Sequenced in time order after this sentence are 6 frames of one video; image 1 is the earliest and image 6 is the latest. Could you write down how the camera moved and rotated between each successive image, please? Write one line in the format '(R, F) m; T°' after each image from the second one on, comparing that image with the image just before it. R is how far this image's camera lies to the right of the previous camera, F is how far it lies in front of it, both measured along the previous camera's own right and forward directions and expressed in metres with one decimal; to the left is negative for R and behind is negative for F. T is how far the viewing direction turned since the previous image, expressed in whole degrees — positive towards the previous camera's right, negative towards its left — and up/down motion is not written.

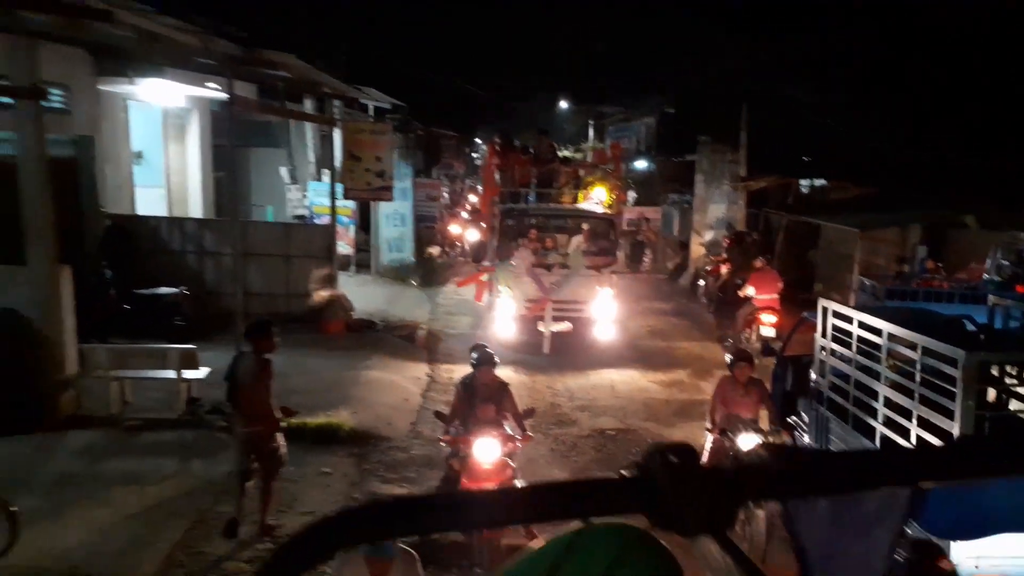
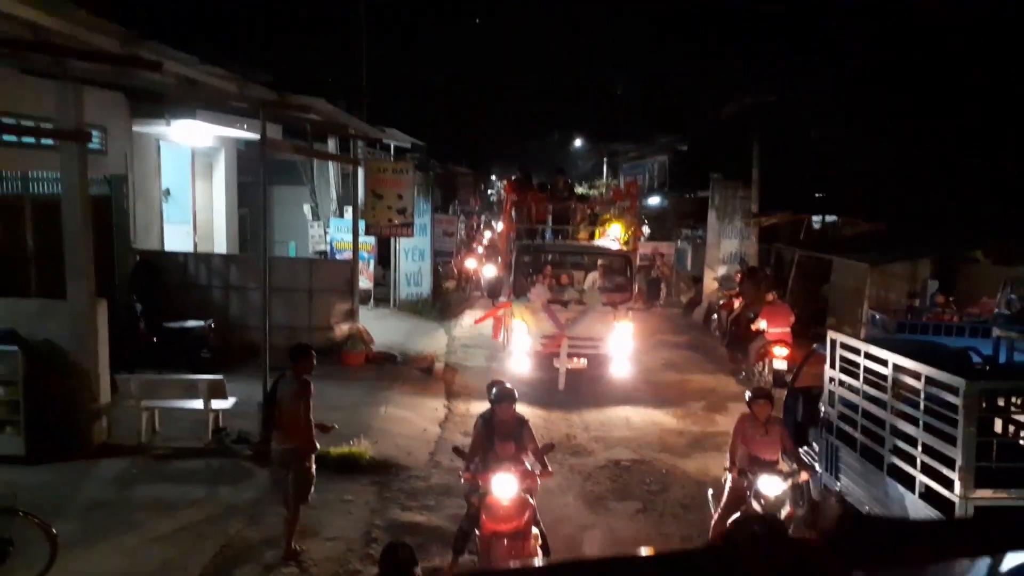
(0.0, -0.2) m; -1°
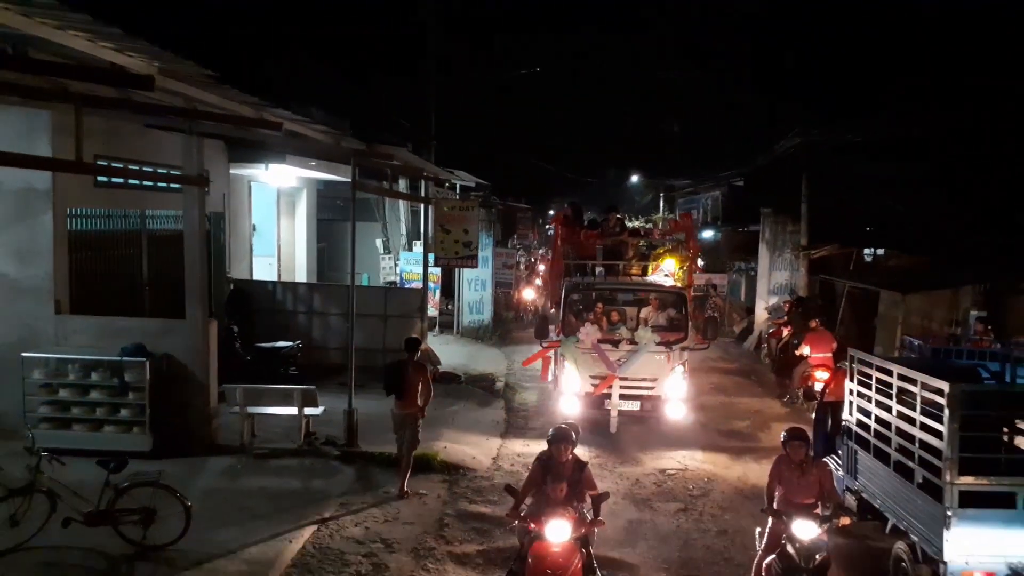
(0.0, -1.0) m; -4°
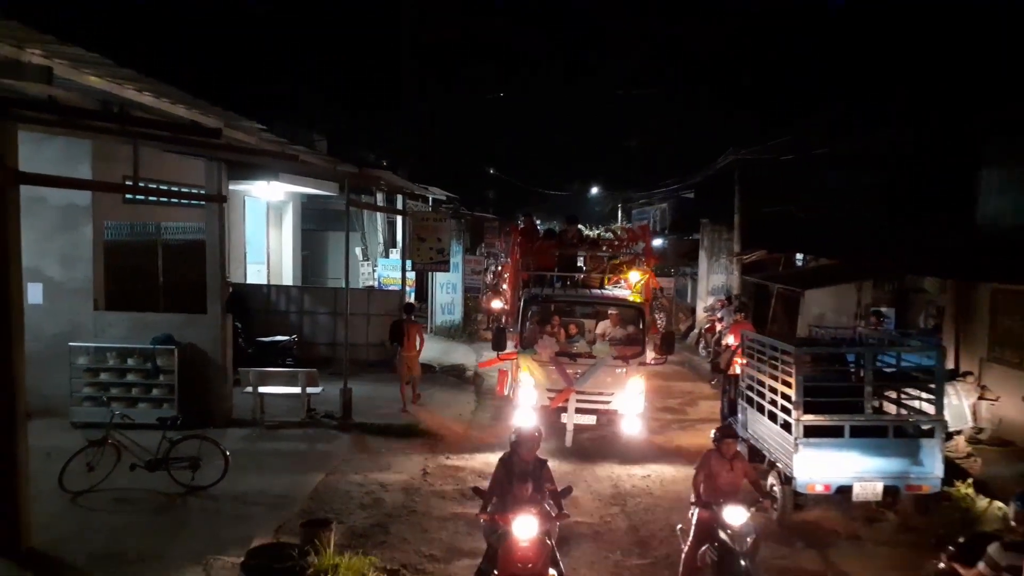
(0.0, -1.9) m; +2°
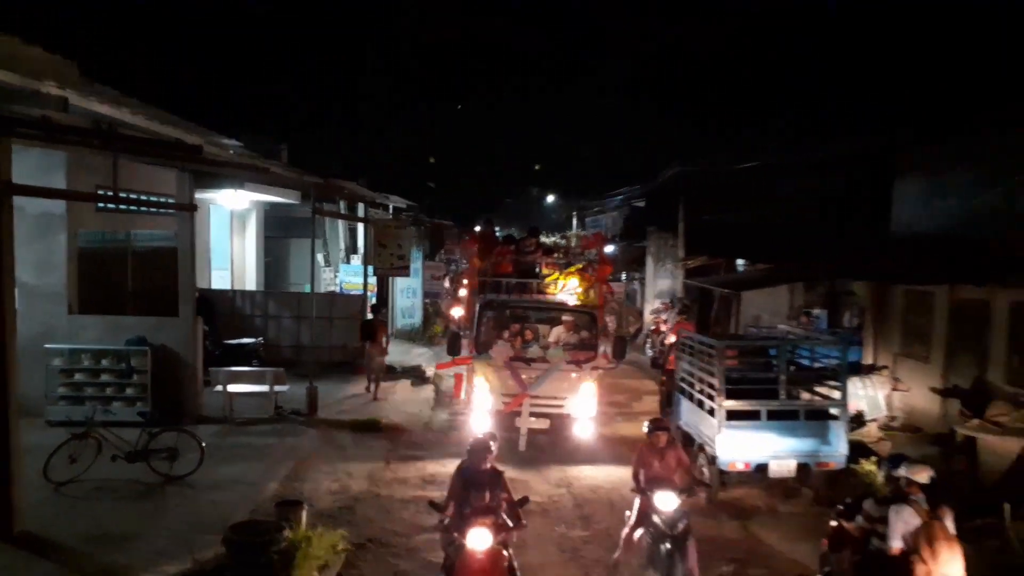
(0.0, -0.8) m; +3°
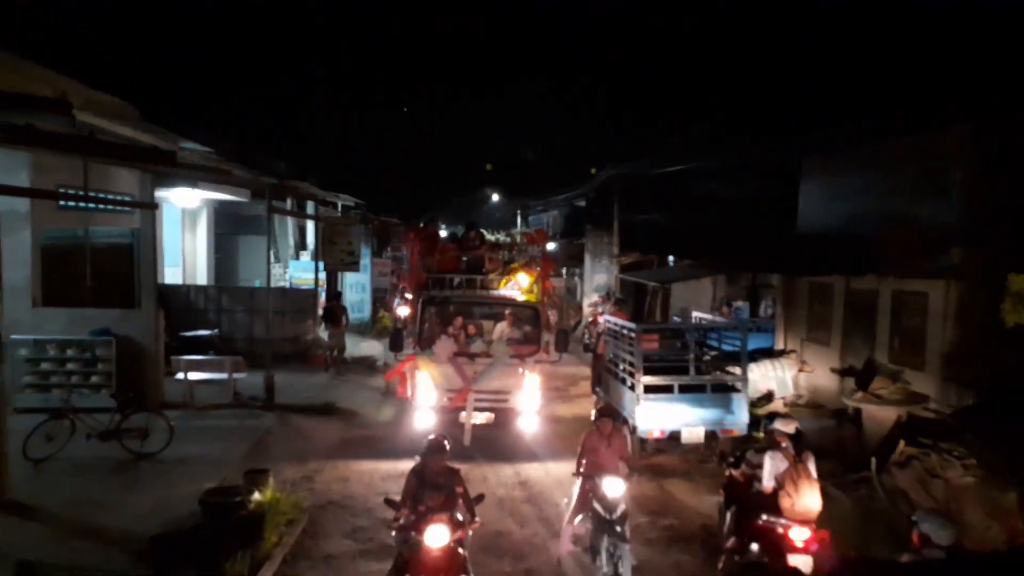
(0.0, -1.0) m; +4°
